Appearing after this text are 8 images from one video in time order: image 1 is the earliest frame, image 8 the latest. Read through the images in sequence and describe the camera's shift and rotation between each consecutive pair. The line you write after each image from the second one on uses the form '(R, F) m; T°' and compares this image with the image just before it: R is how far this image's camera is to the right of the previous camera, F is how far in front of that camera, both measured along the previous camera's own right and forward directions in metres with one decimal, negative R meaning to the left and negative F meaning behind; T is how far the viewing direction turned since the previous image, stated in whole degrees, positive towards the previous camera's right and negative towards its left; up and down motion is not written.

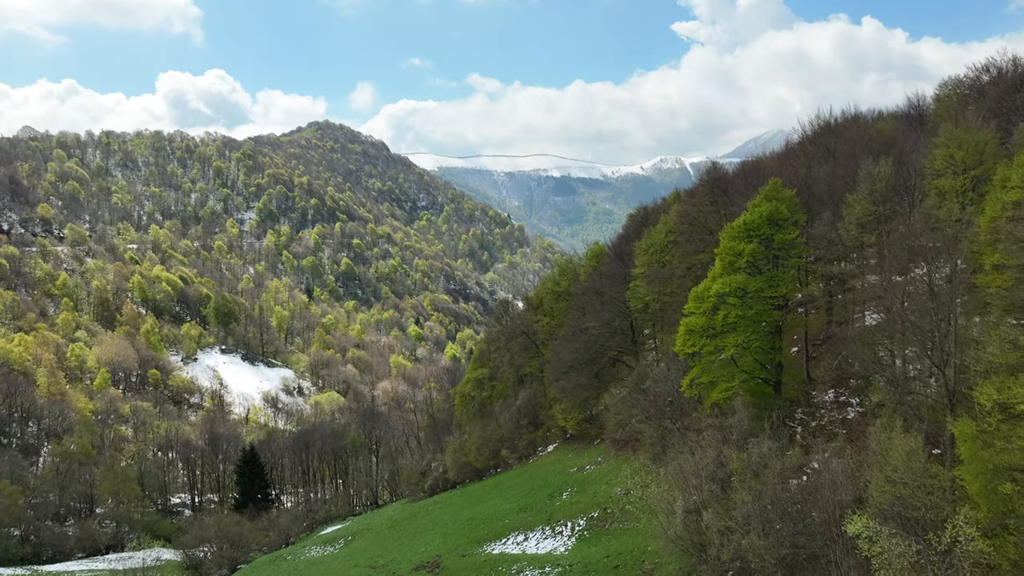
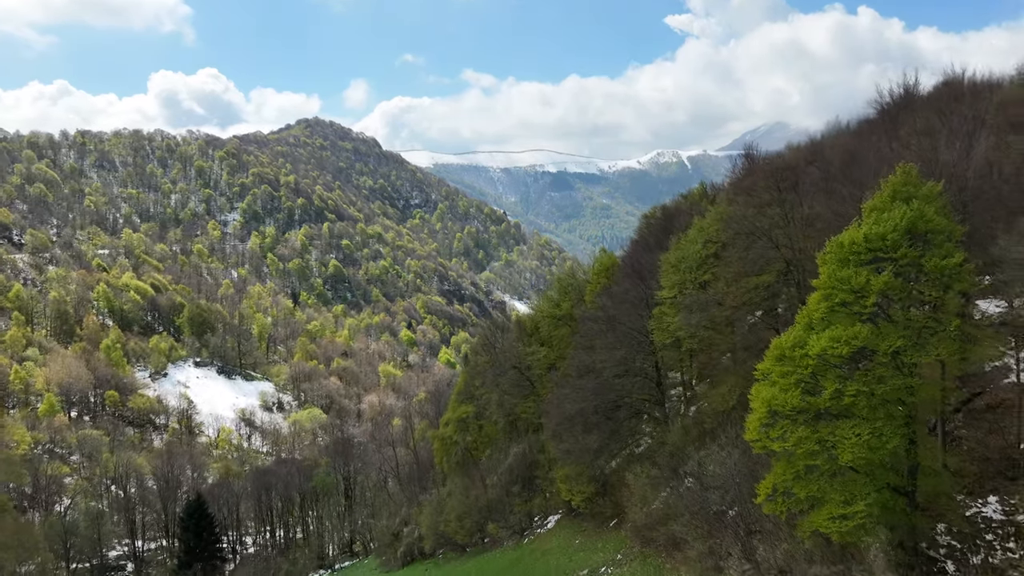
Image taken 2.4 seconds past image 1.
(+0.5, +9.0) m; 0°
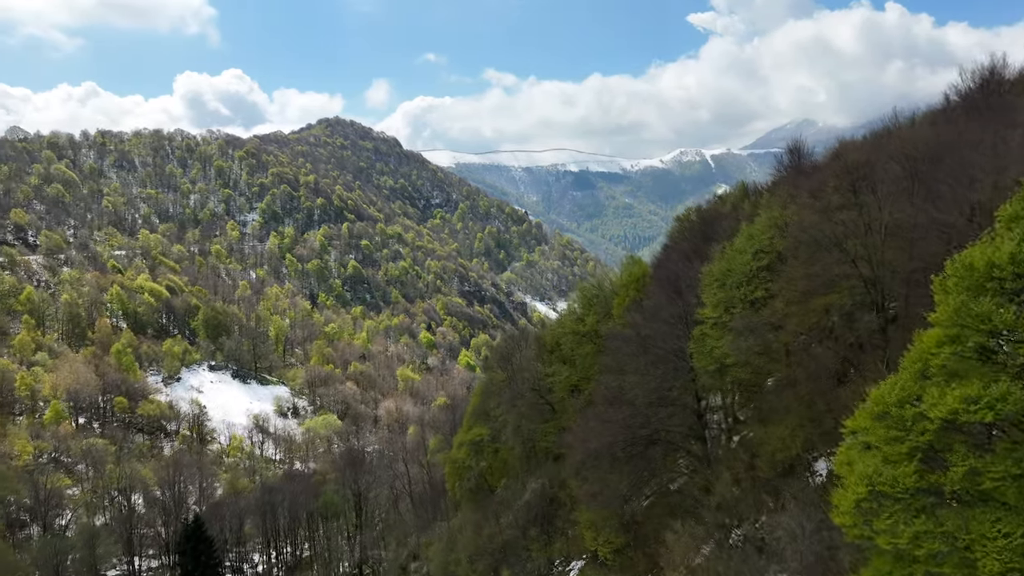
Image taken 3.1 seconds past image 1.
(+0.1, +3.7) m; -2°
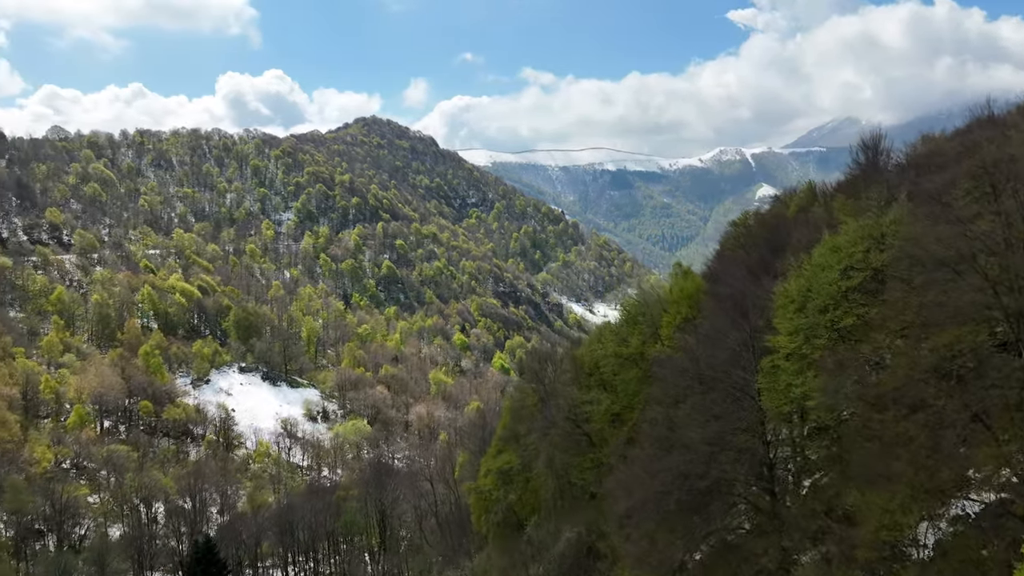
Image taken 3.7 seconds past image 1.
(+0.1, +3.7) m; -3°
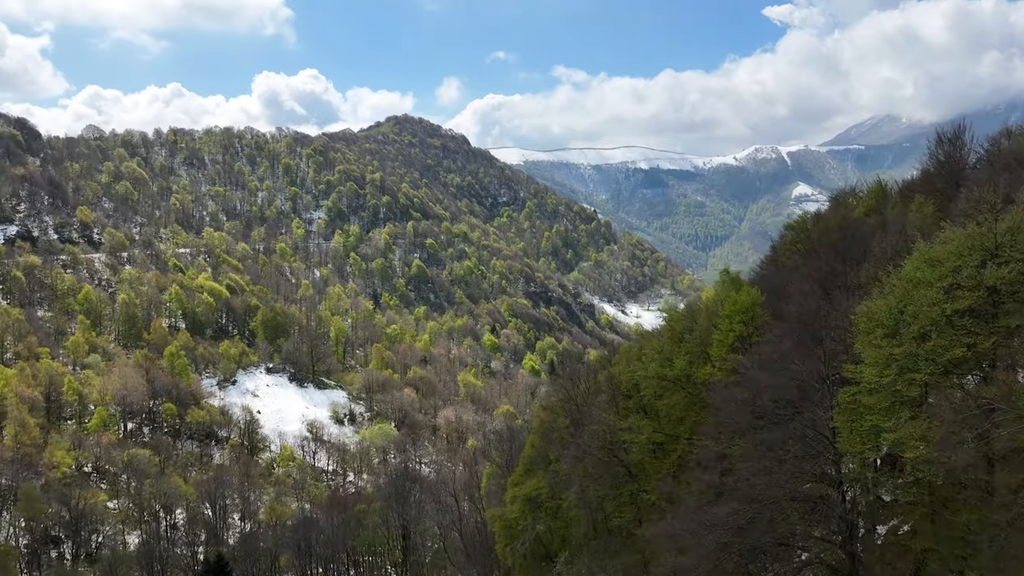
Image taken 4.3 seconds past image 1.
(+0.1, +2.9) m; -2°
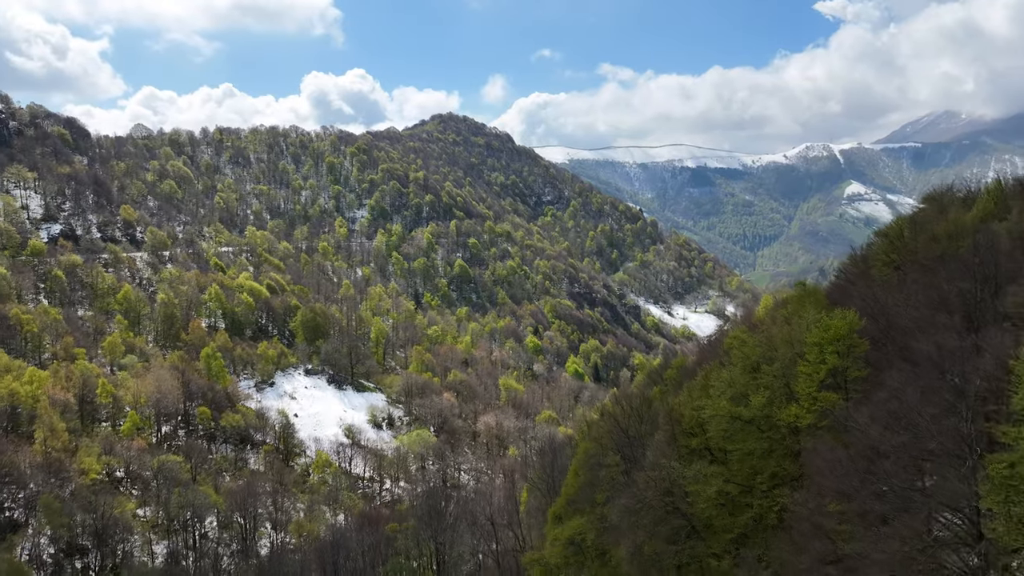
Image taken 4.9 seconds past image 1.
(0.0, +3.7) m; -3°
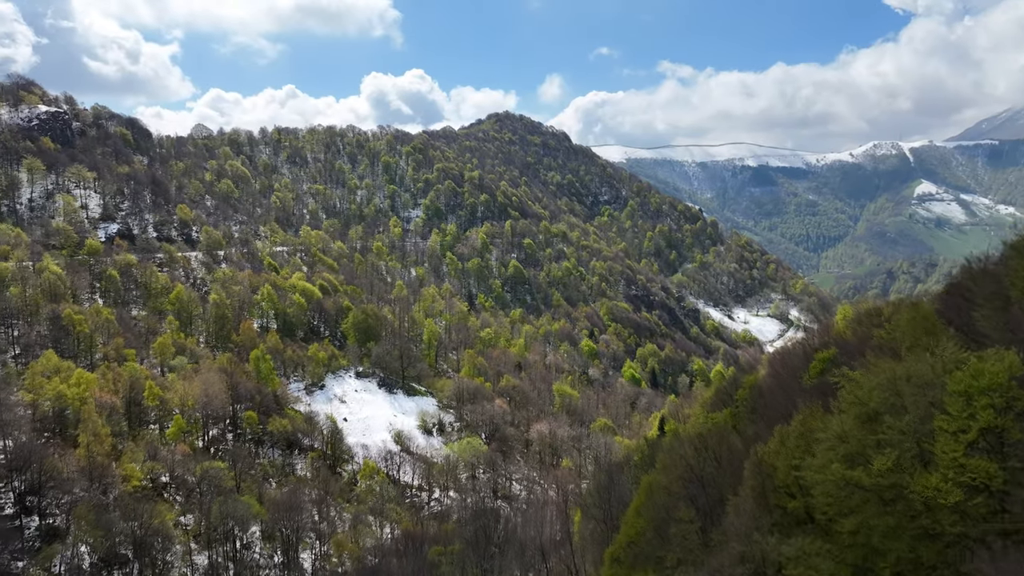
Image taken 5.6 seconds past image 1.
(0.0, +3.7) m; -4°
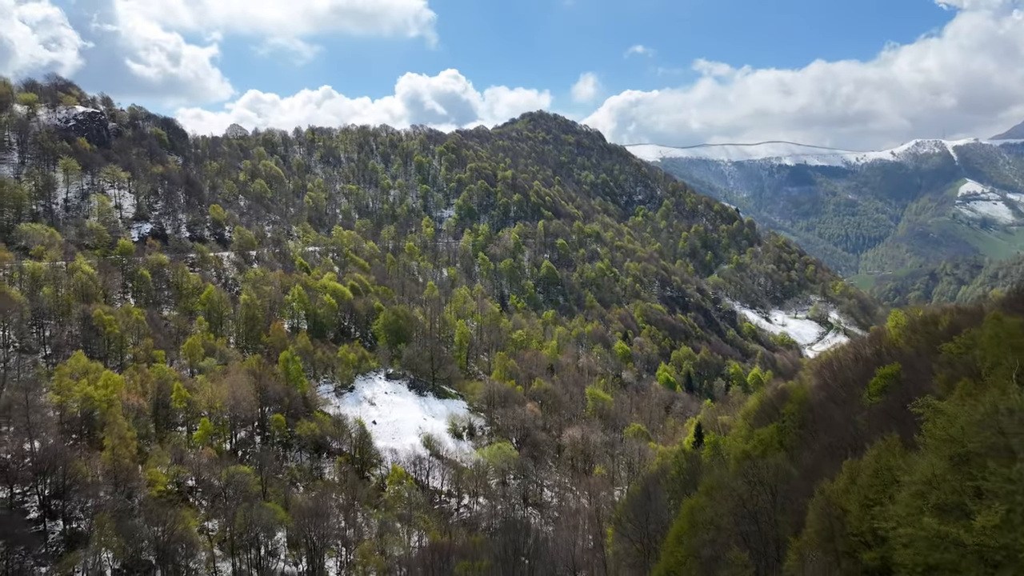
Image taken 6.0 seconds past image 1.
(+0.1, +2.0) m; -2°
